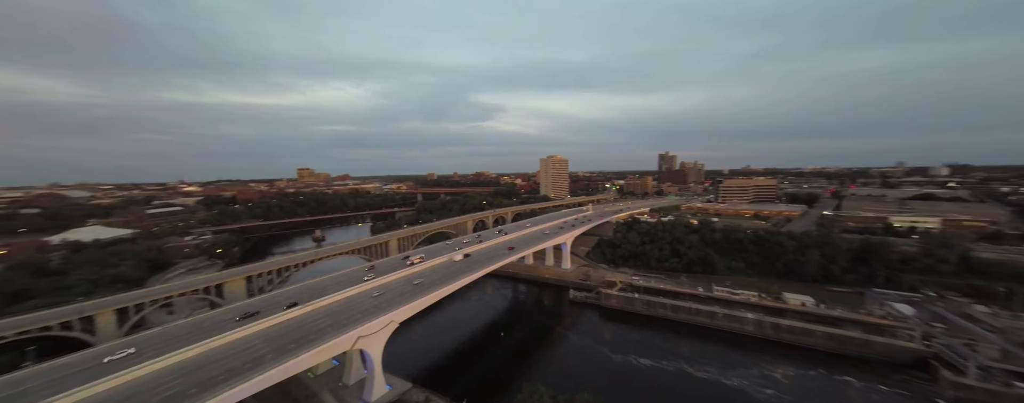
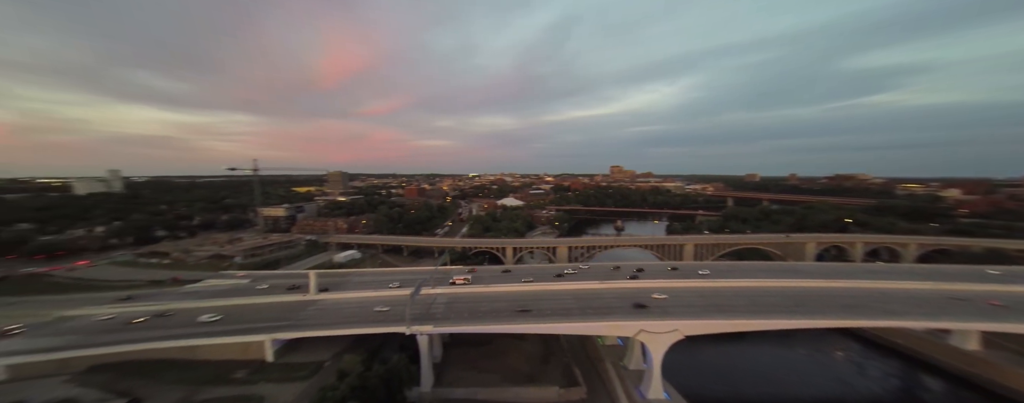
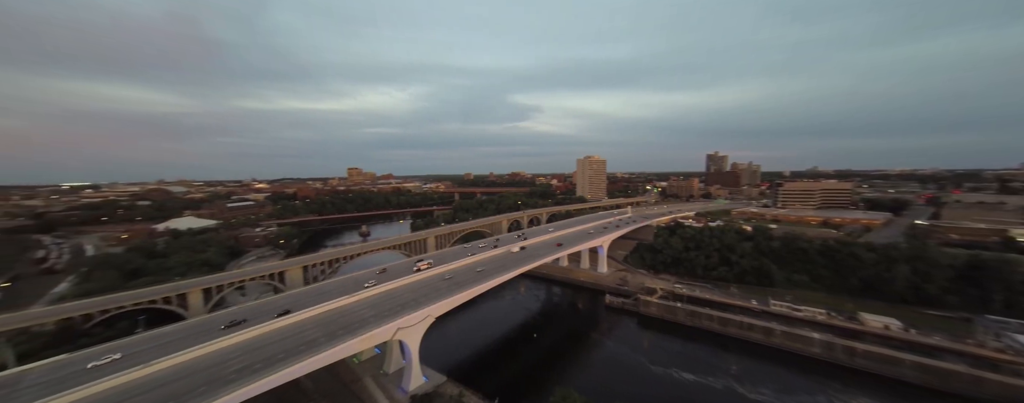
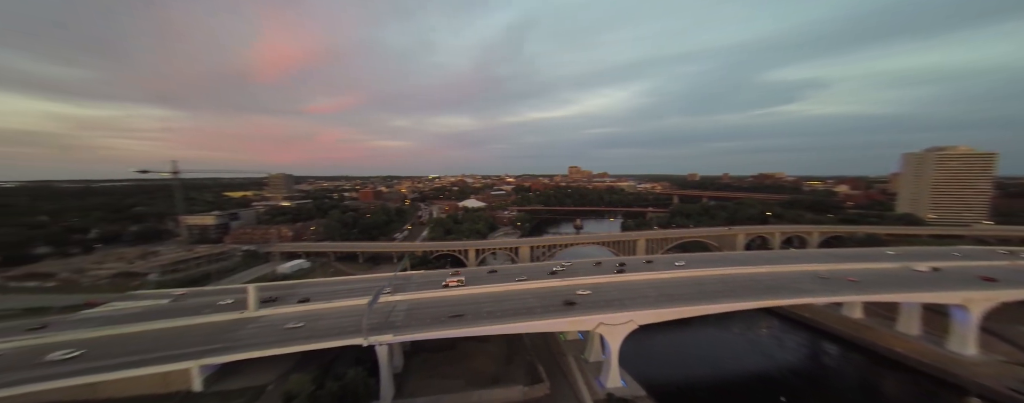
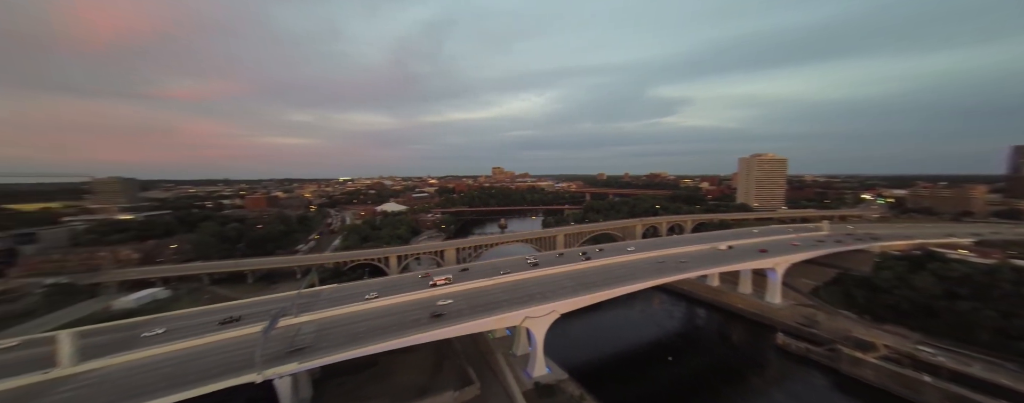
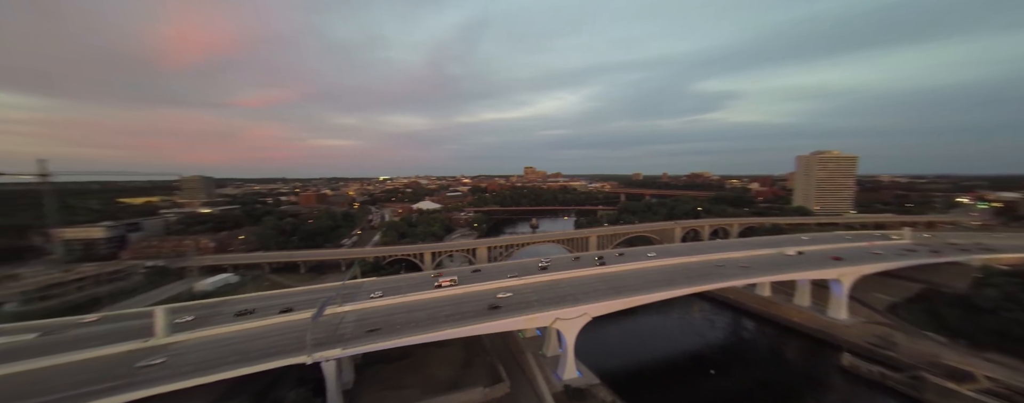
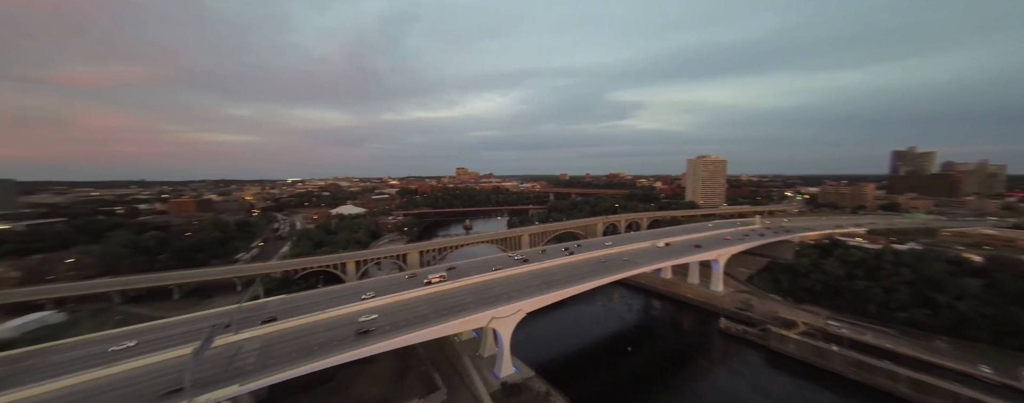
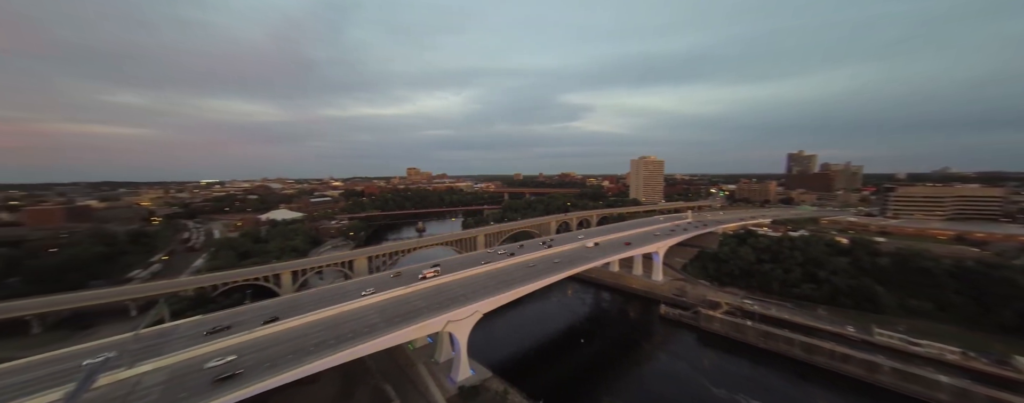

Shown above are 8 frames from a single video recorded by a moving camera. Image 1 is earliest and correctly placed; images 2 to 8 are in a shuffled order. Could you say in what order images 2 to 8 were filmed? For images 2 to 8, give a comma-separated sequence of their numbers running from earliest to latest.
3, 8, 7, 5, 6, 4, 2
